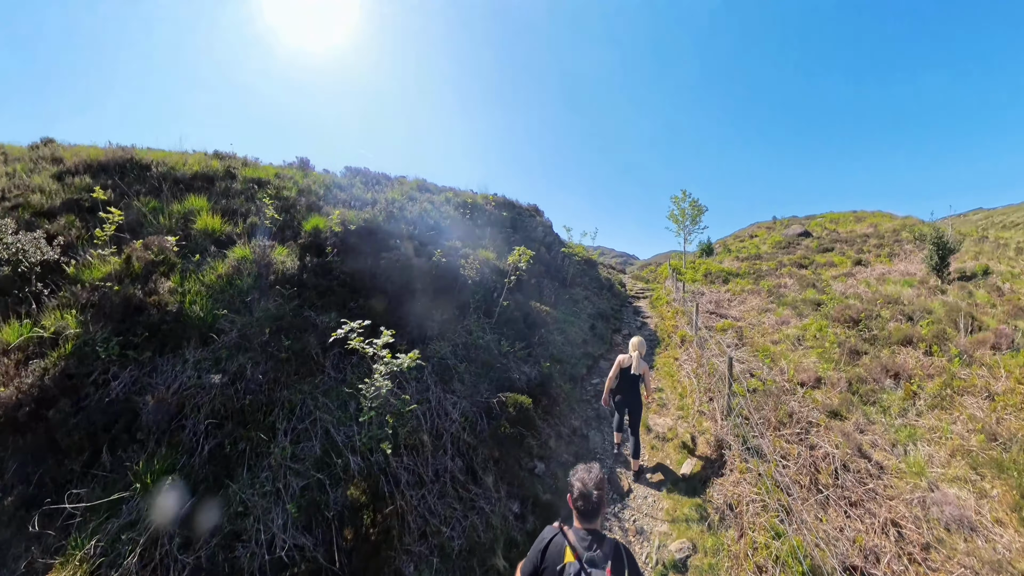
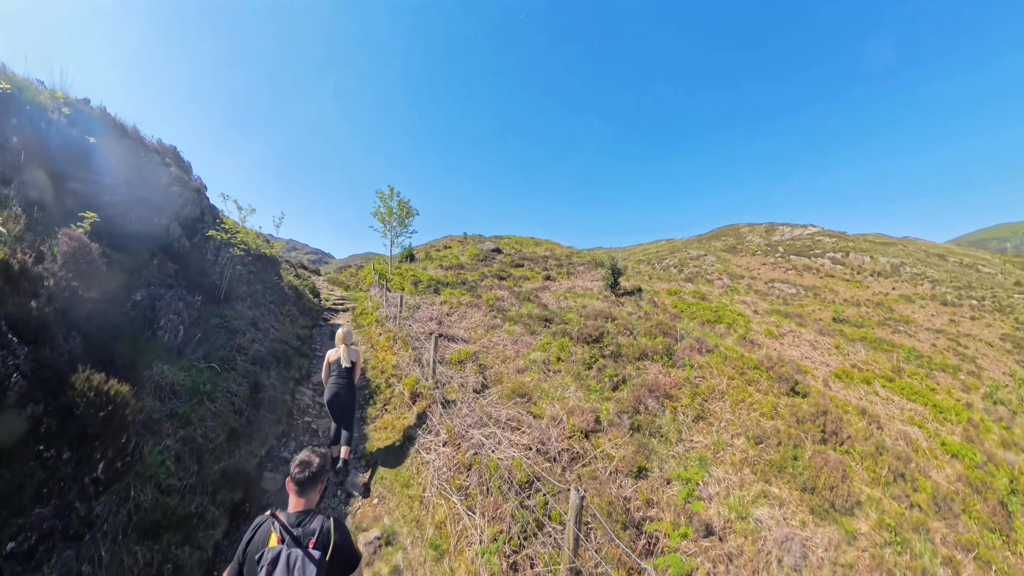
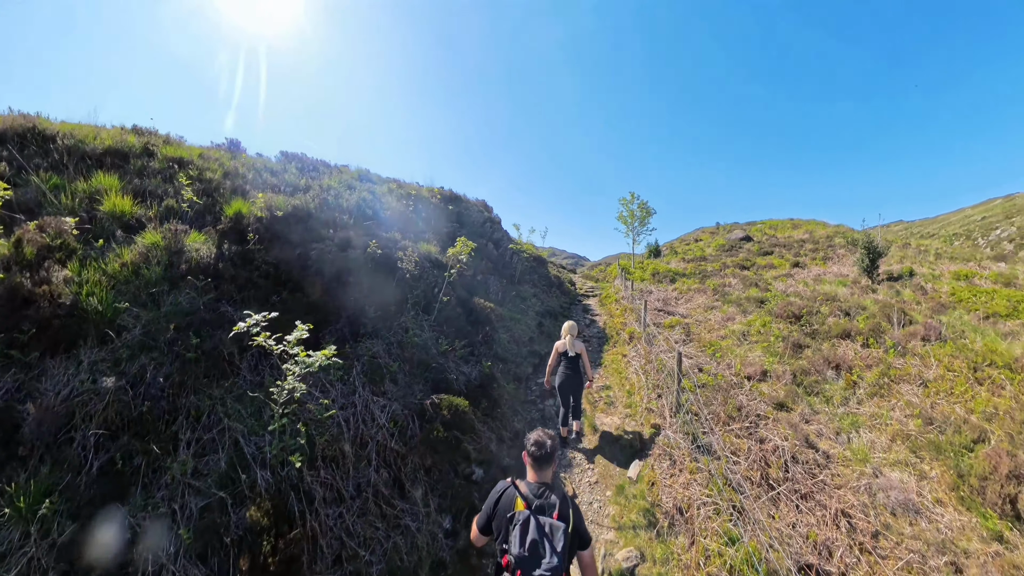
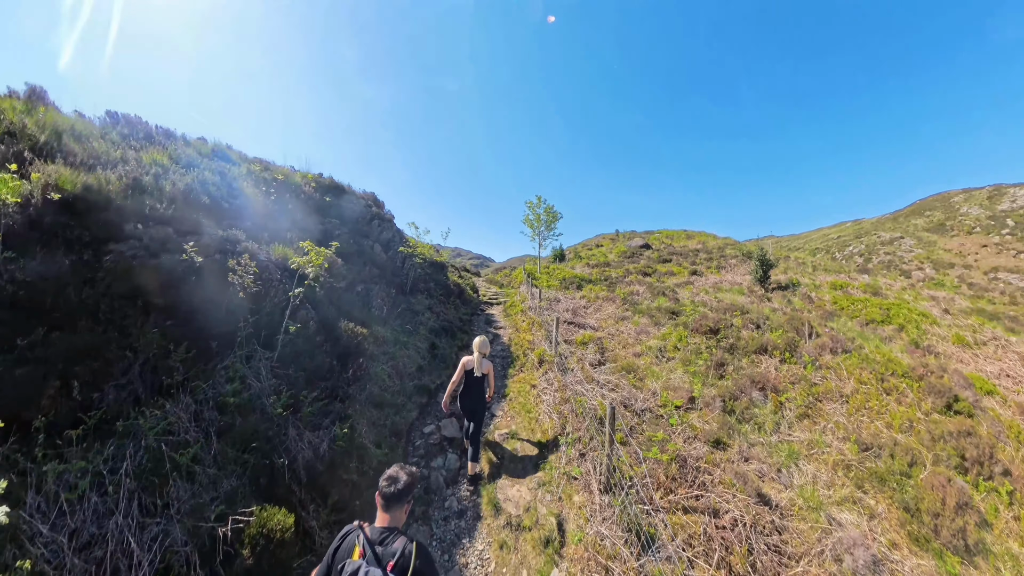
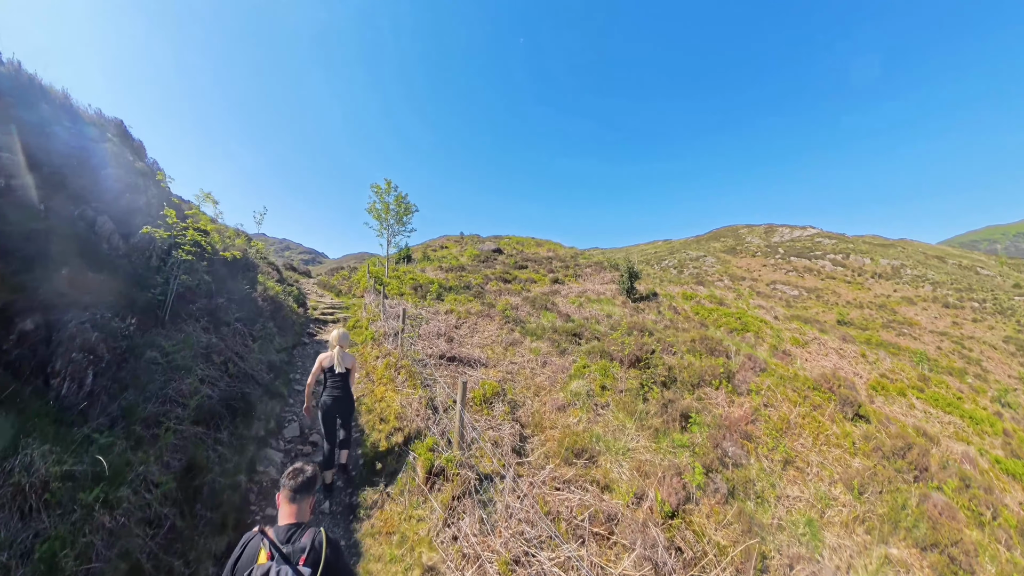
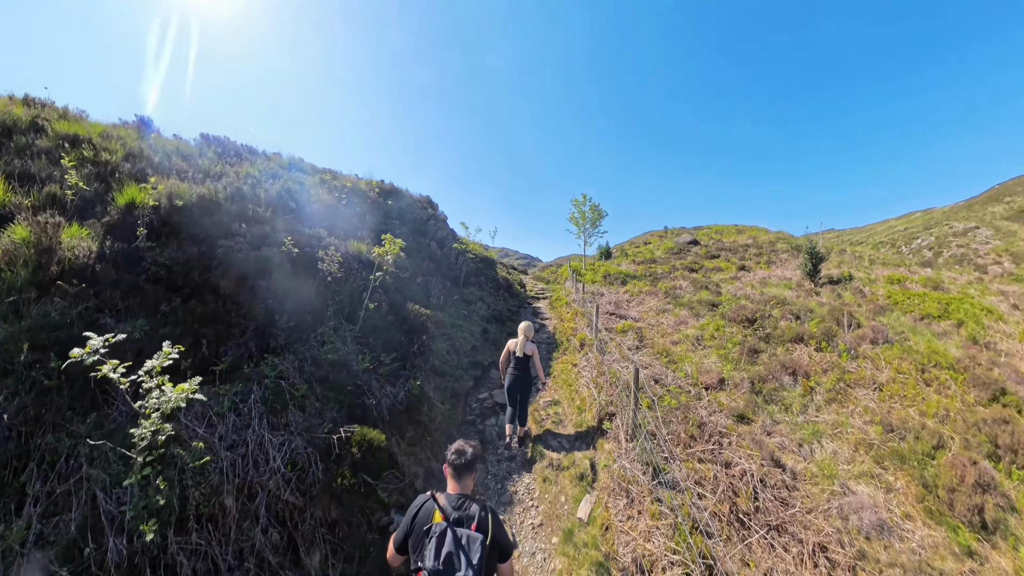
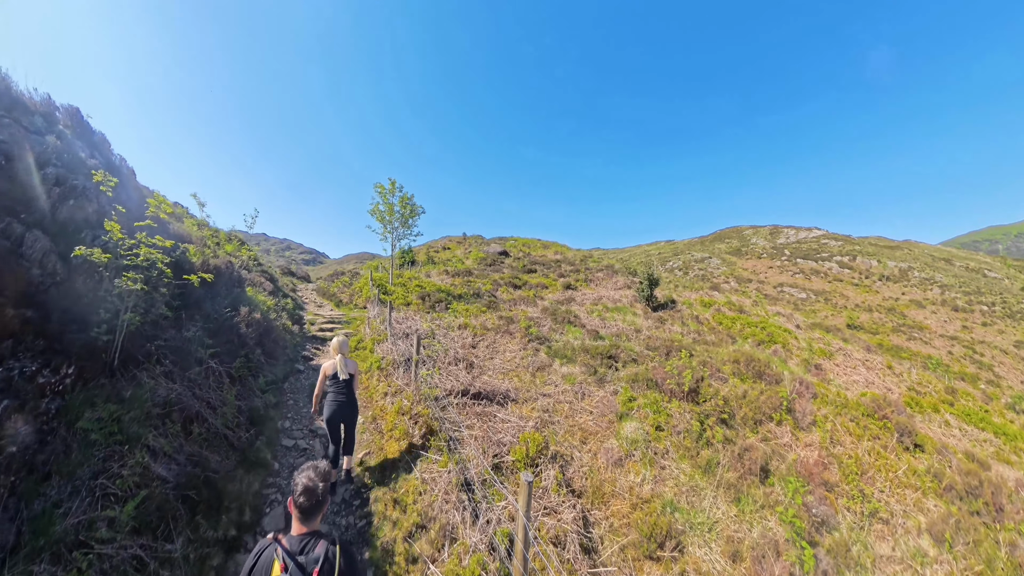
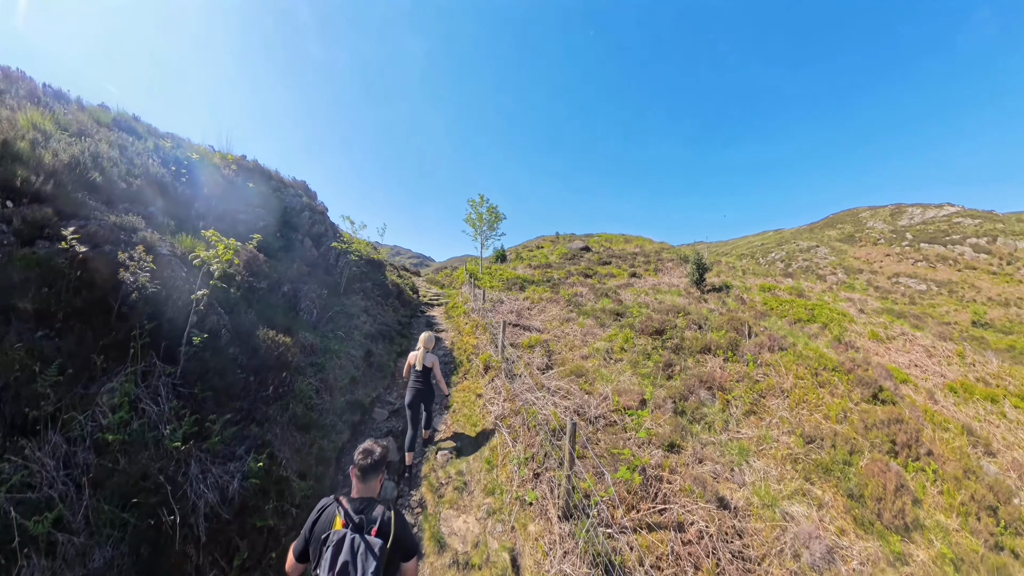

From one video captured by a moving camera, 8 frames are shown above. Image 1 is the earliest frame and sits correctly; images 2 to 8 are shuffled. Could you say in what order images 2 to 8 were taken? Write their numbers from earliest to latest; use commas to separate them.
3, 6, 4, 8, 2, 5, 7
